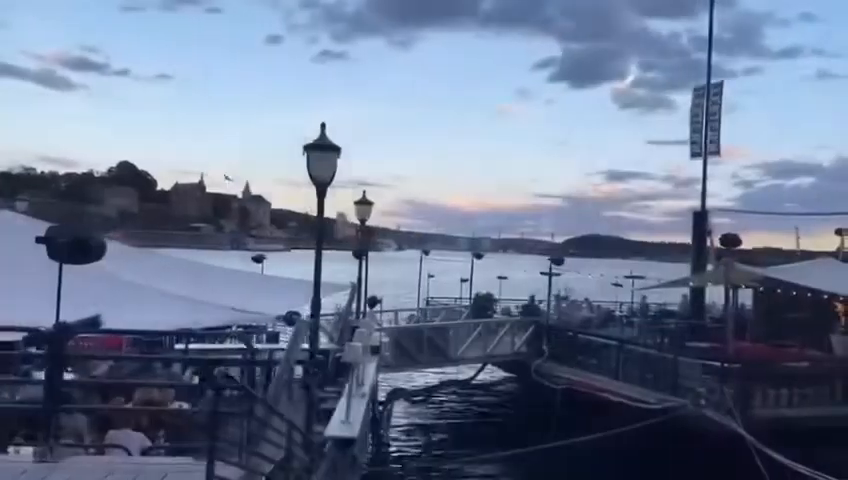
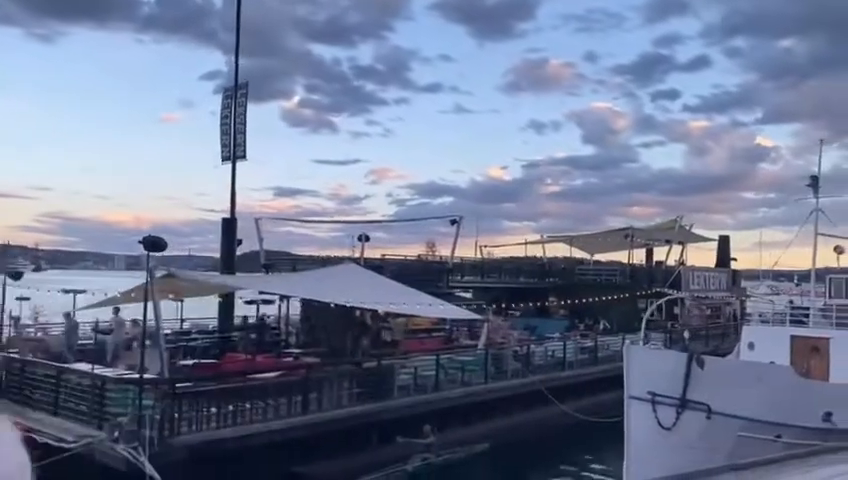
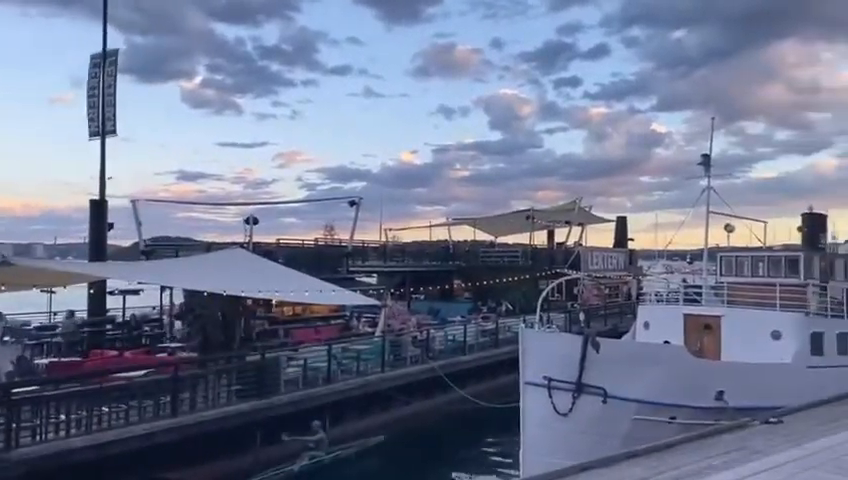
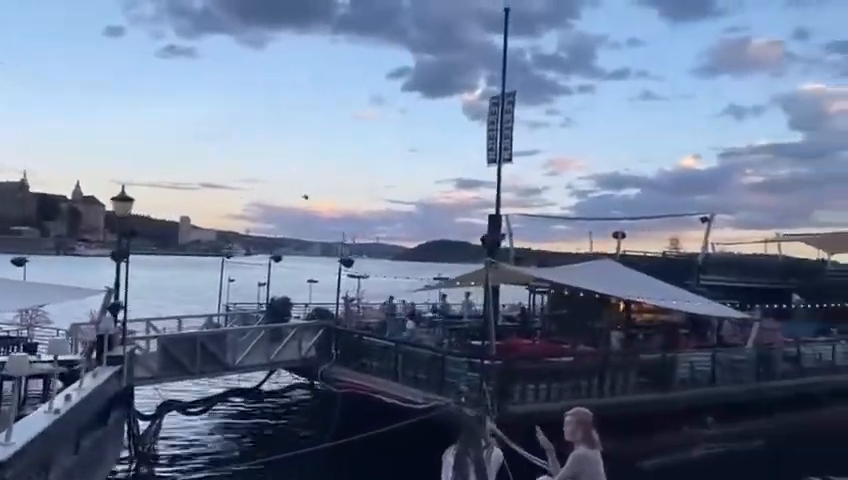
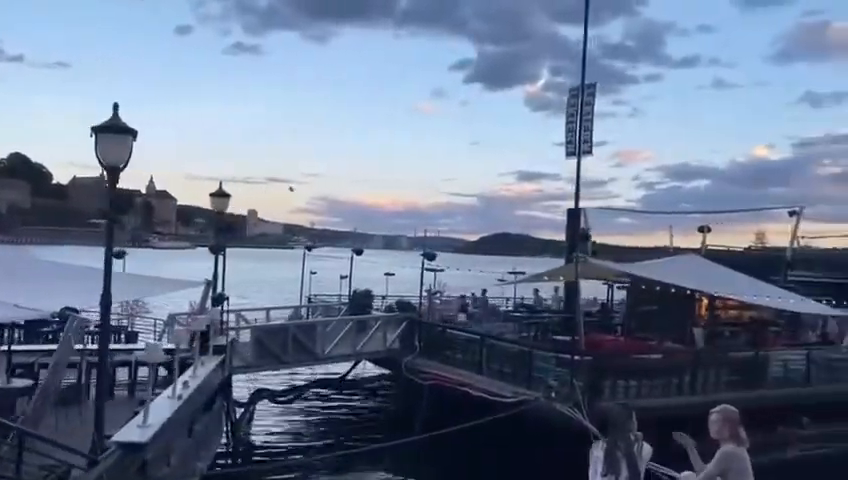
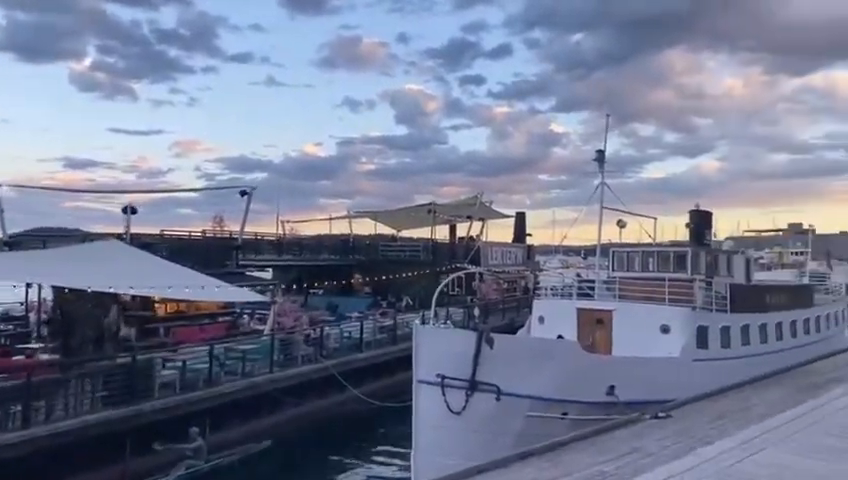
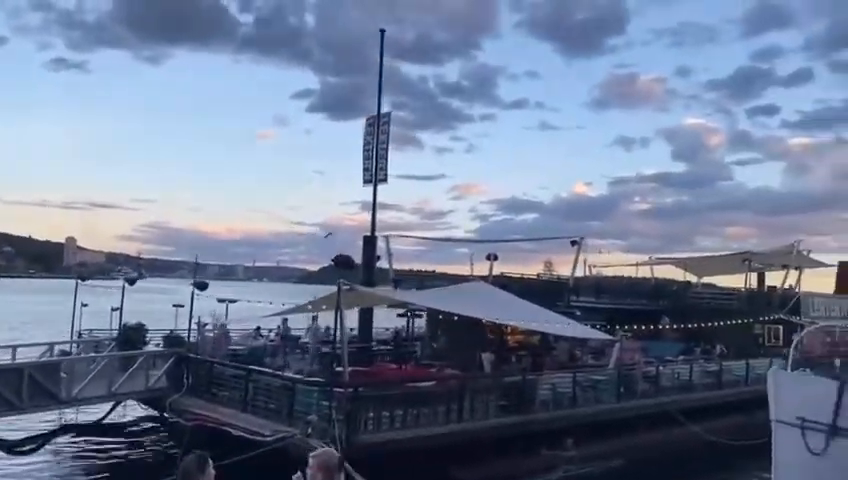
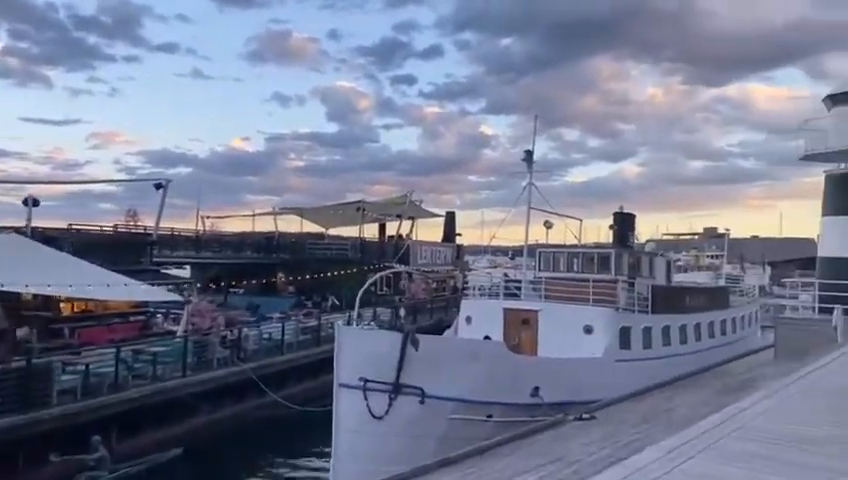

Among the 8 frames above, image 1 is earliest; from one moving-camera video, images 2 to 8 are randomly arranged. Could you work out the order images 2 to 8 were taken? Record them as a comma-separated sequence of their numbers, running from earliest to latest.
5, 4, 7, 2, 3, 6, 8
